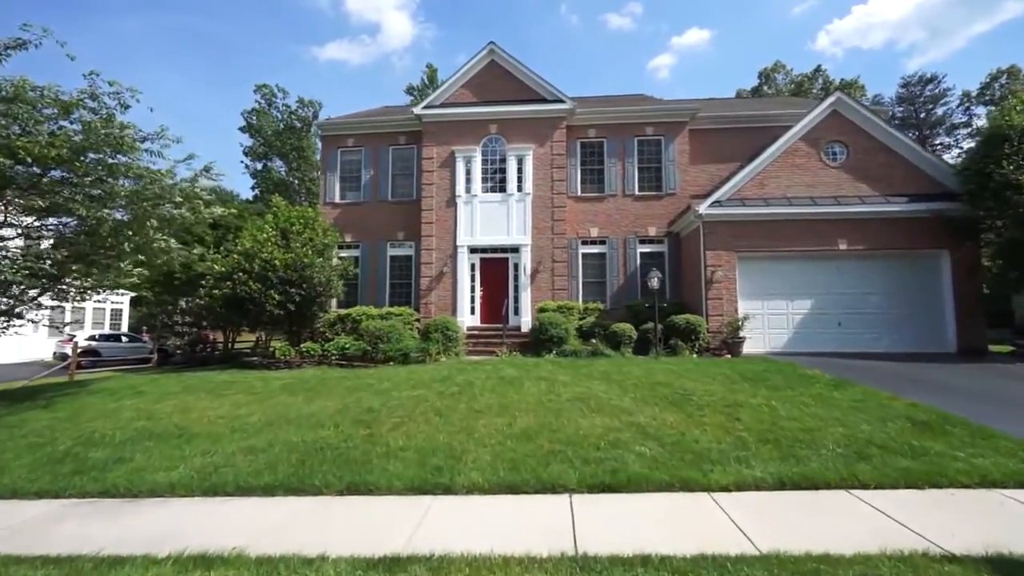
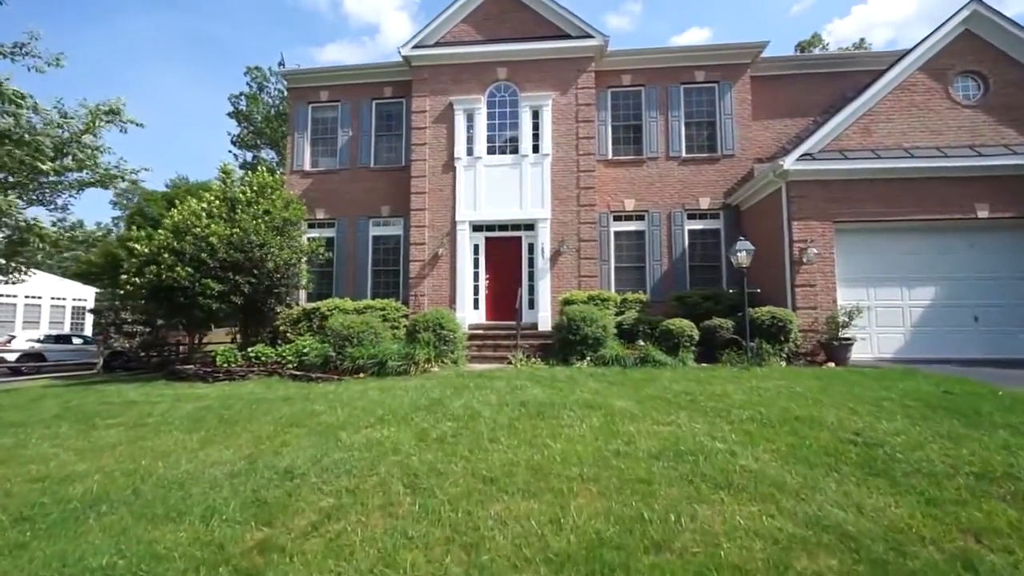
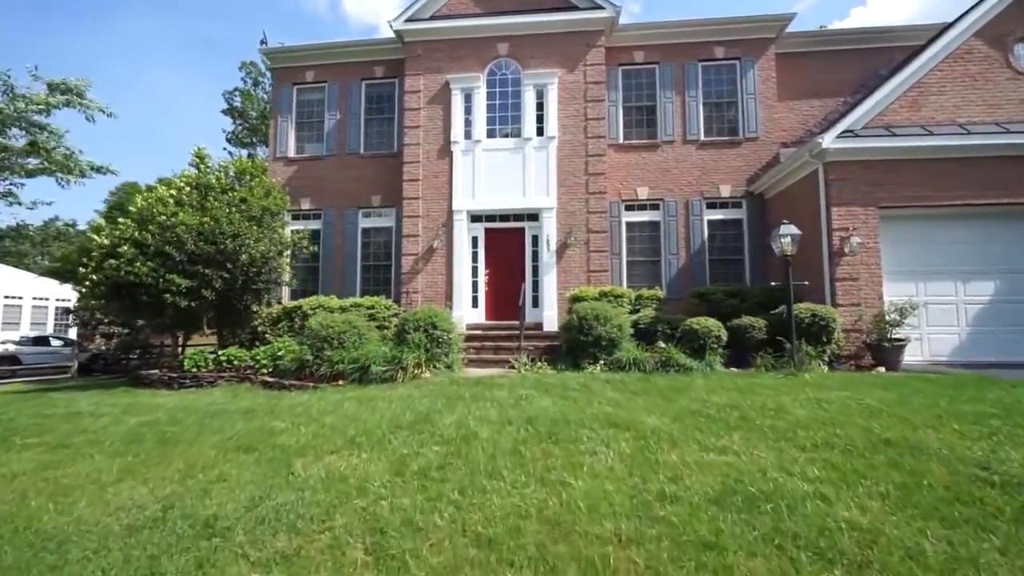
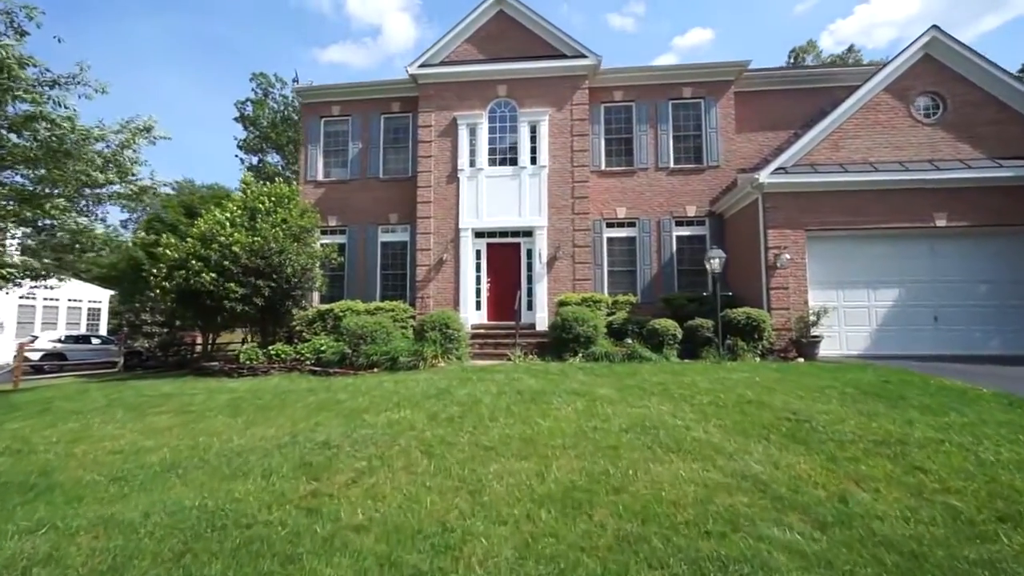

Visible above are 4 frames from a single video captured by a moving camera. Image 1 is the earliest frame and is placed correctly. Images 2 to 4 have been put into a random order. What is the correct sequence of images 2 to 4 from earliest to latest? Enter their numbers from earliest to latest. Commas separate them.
4, 2, 3
